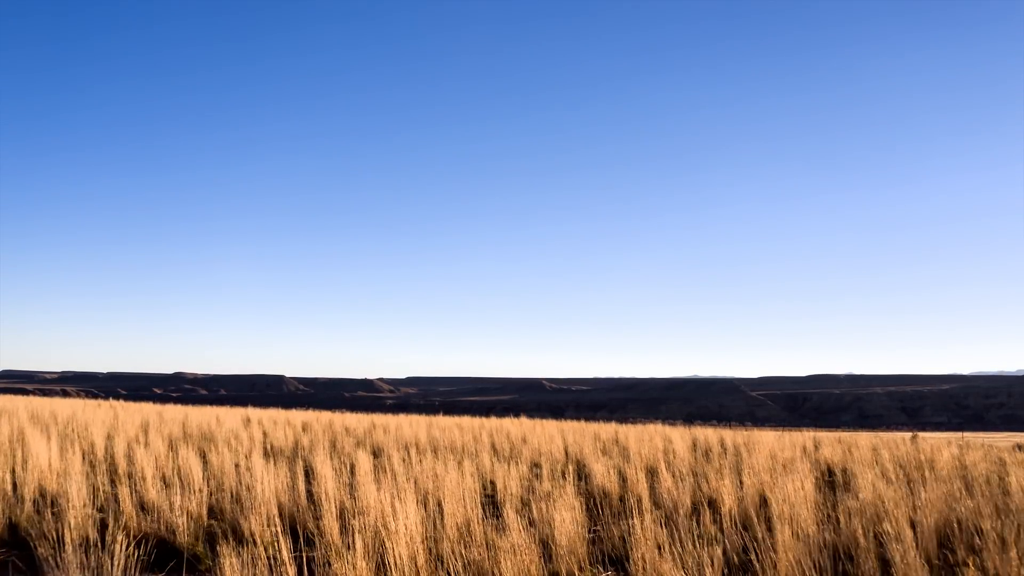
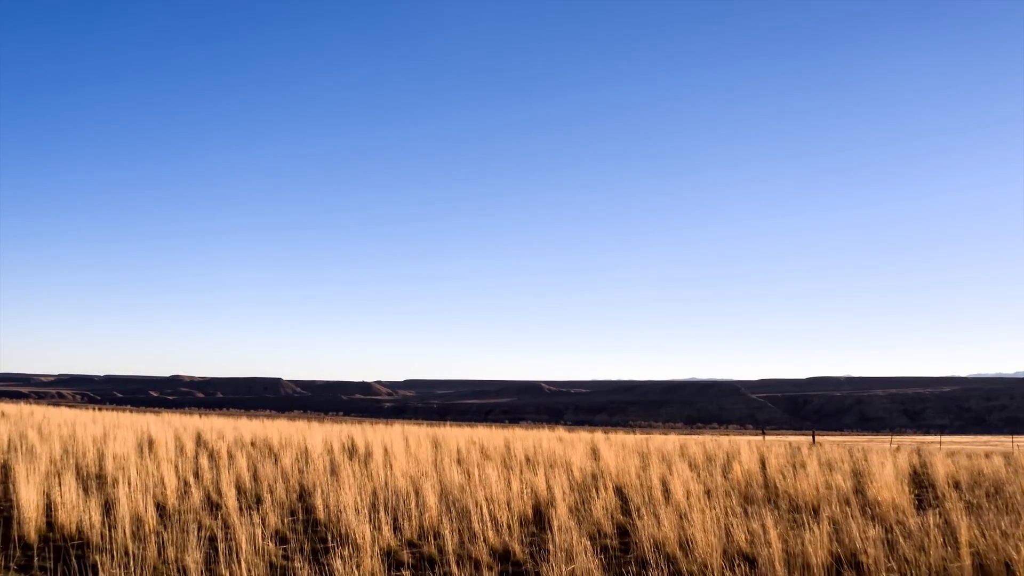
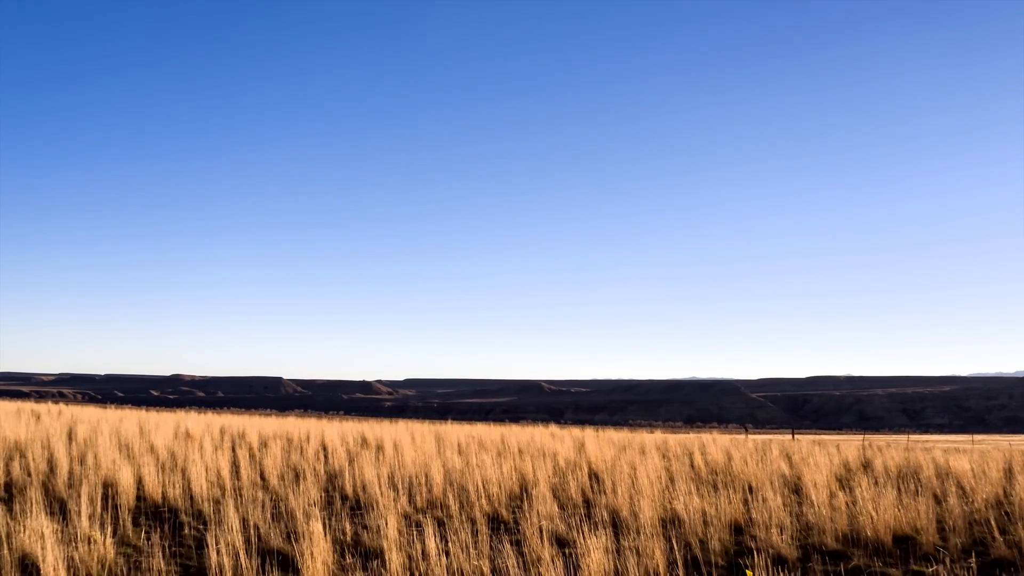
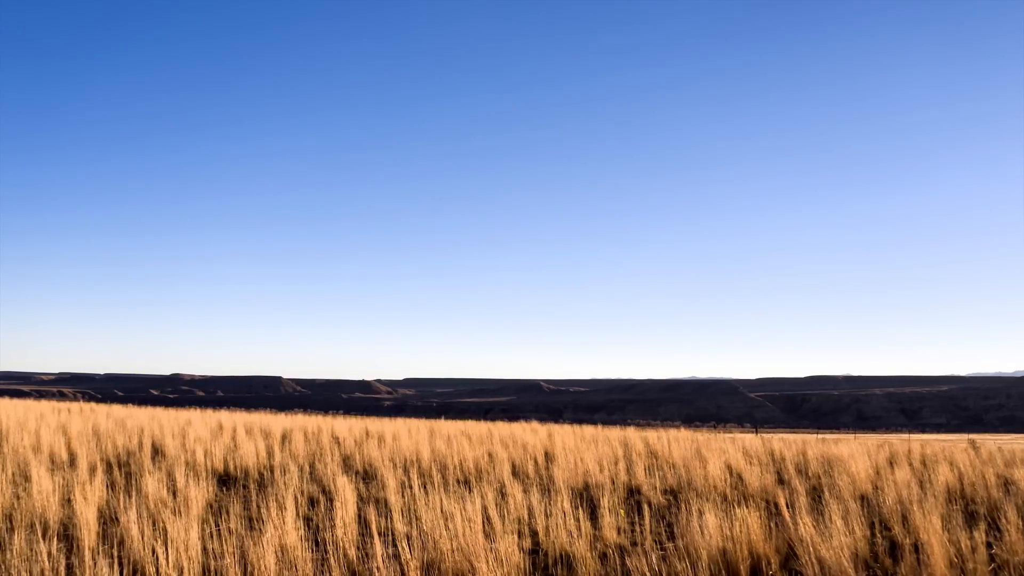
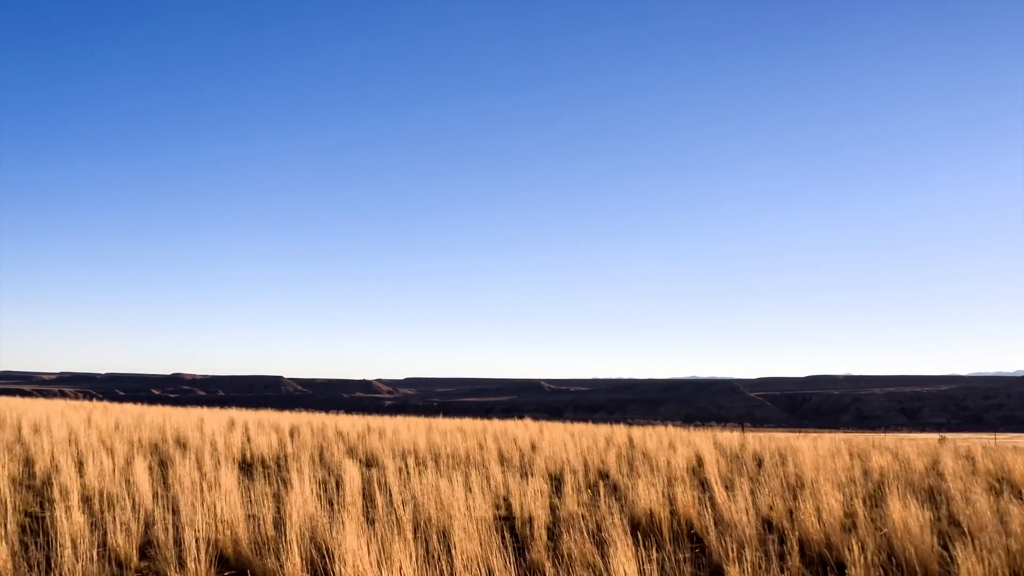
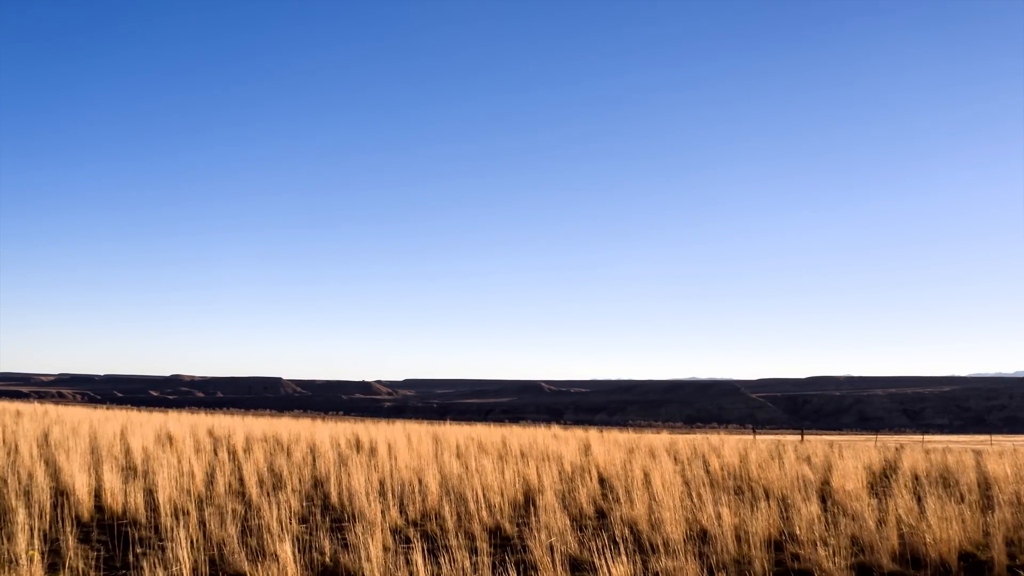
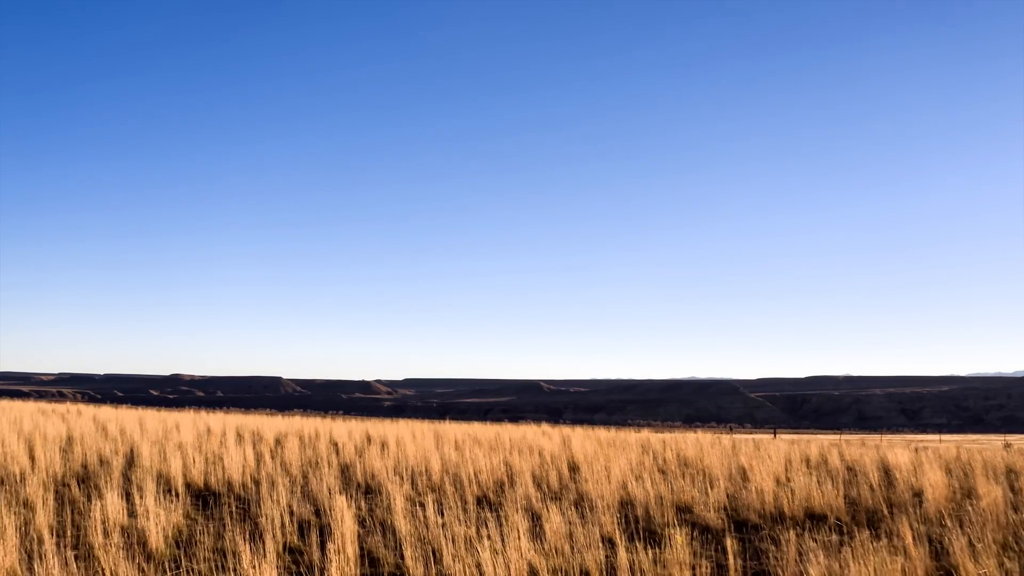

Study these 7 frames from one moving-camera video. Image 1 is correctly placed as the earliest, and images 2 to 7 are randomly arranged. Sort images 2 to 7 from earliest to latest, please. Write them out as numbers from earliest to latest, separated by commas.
5, 4, 7, 3, 6, 2
